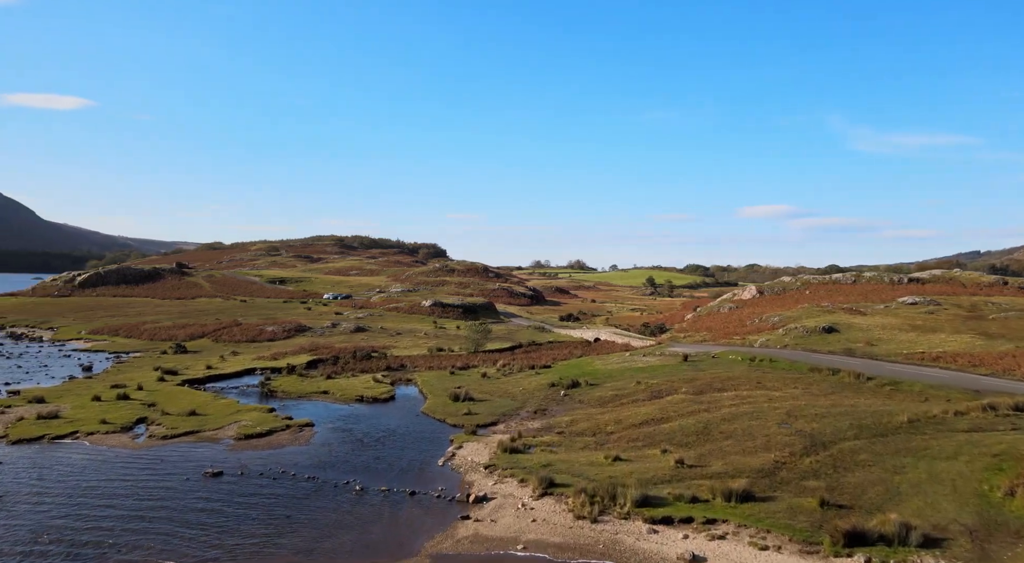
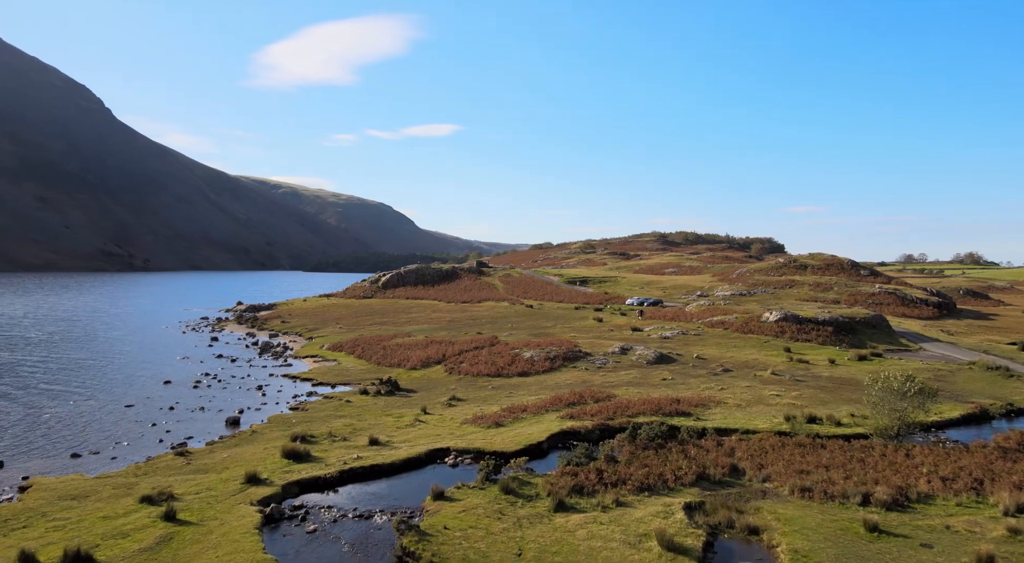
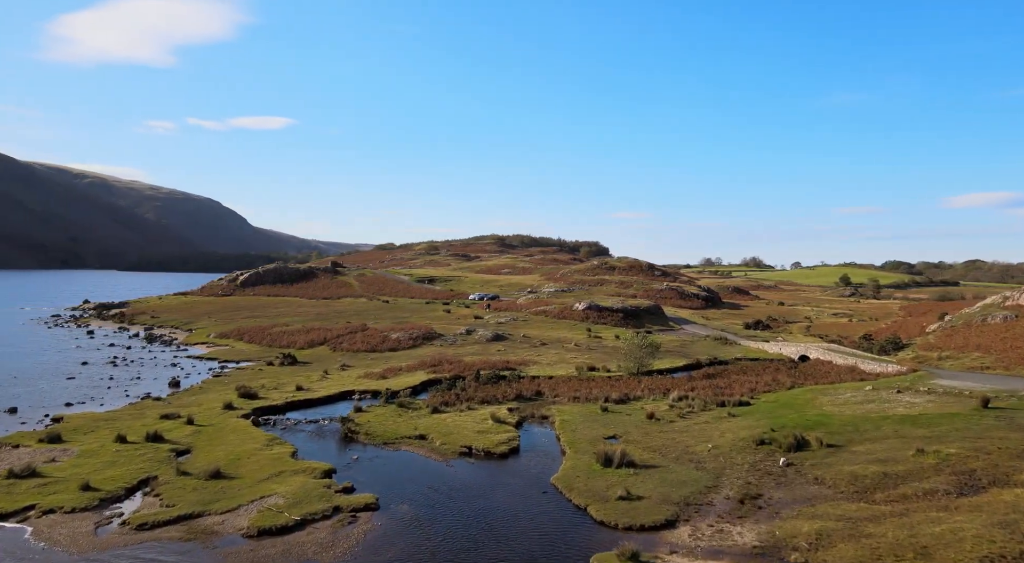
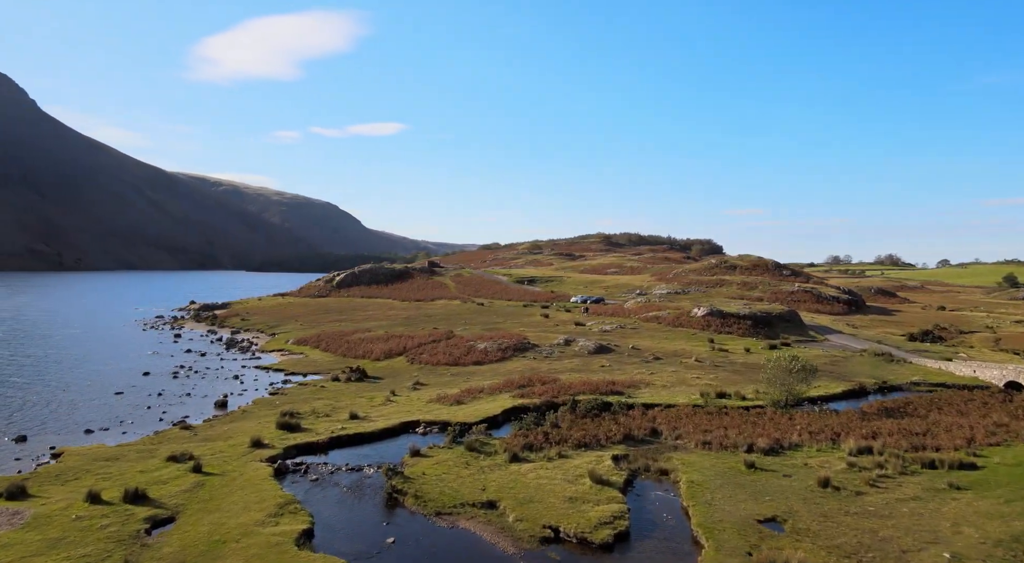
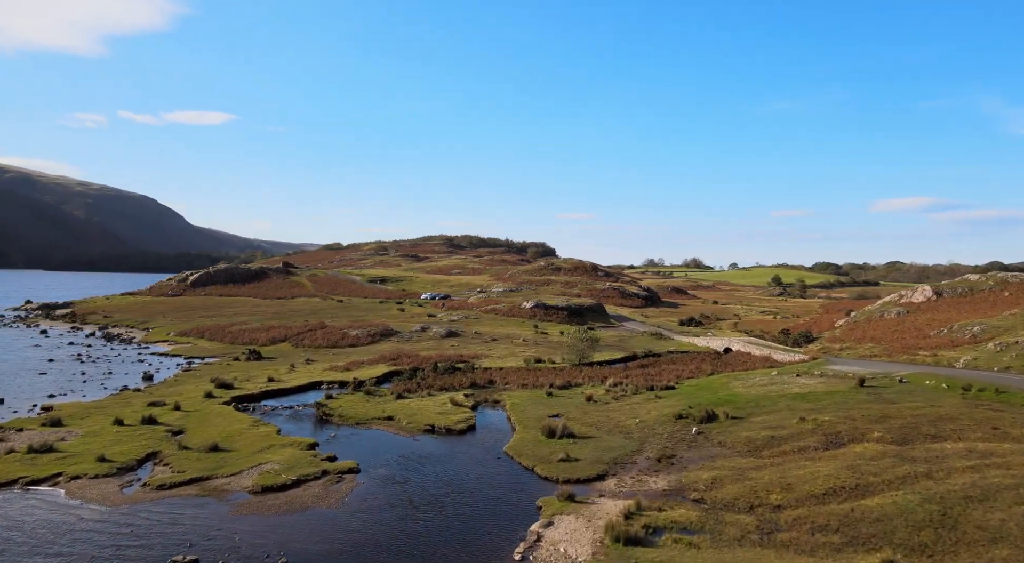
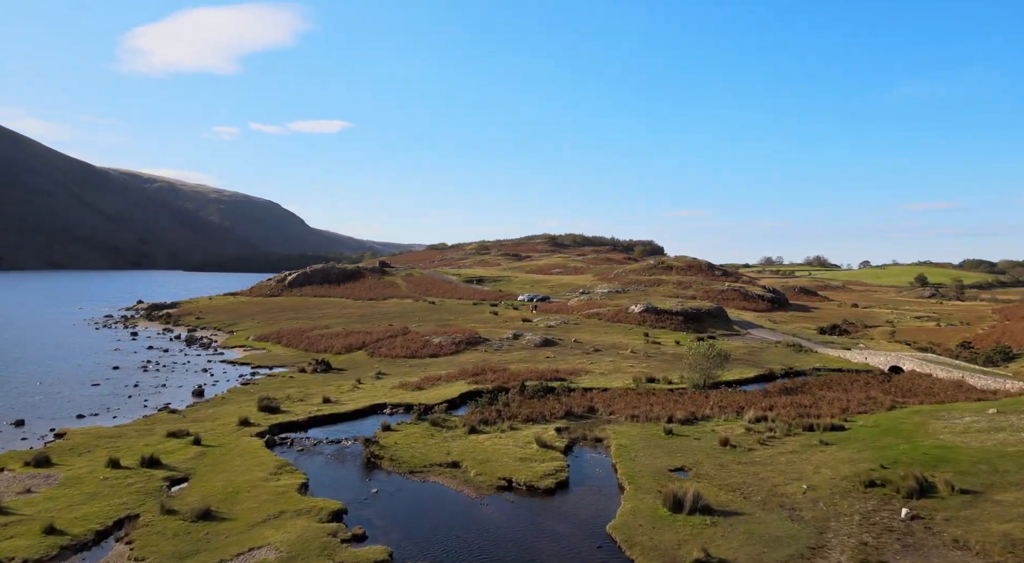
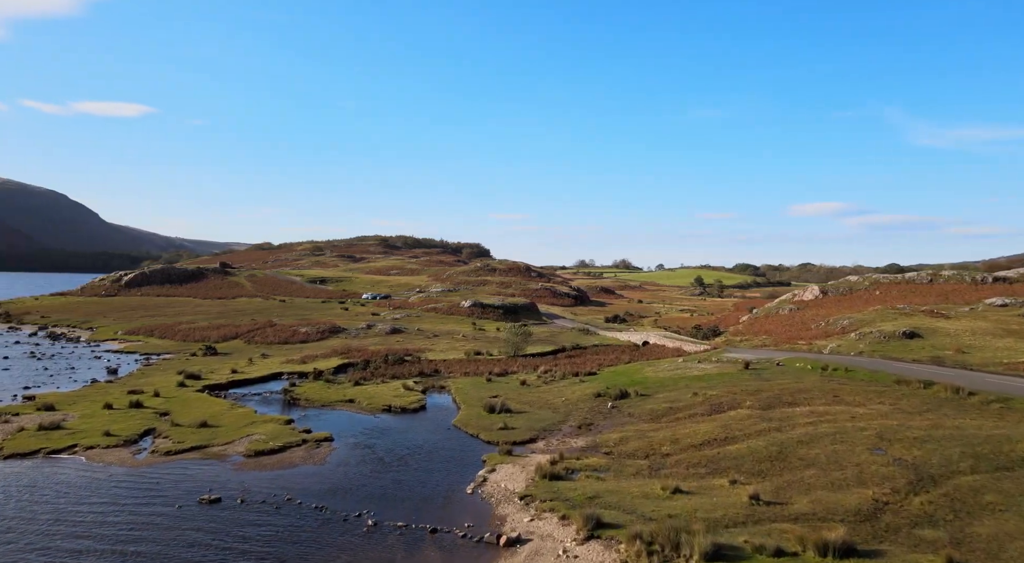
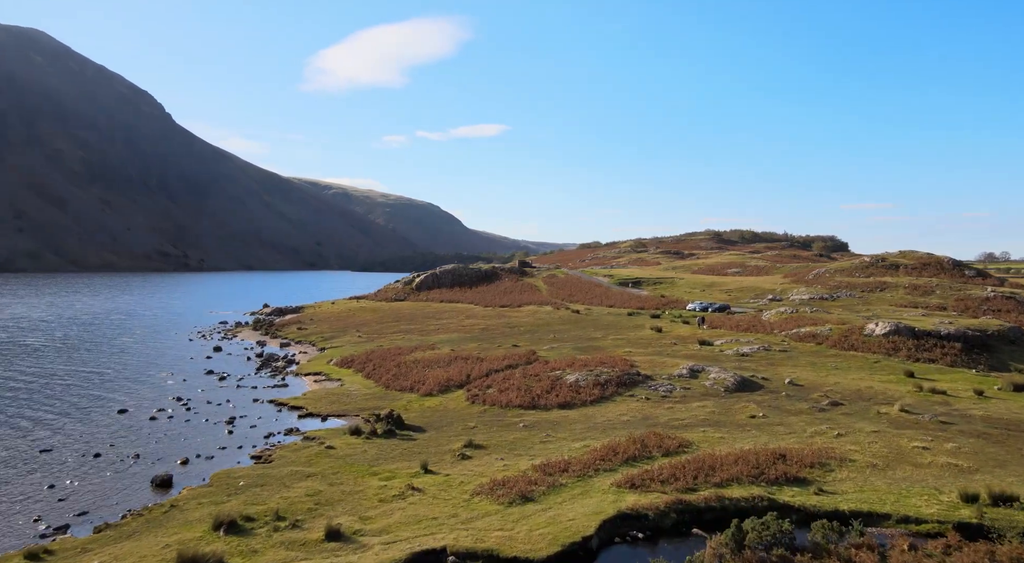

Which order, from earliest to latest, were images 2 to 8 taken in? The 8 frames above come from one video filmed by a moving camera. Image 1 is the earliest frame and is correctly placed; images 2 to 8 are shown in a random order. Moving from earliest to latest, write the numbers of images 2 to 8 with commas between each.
7, 5, 3, 6, 4, 2, 8
